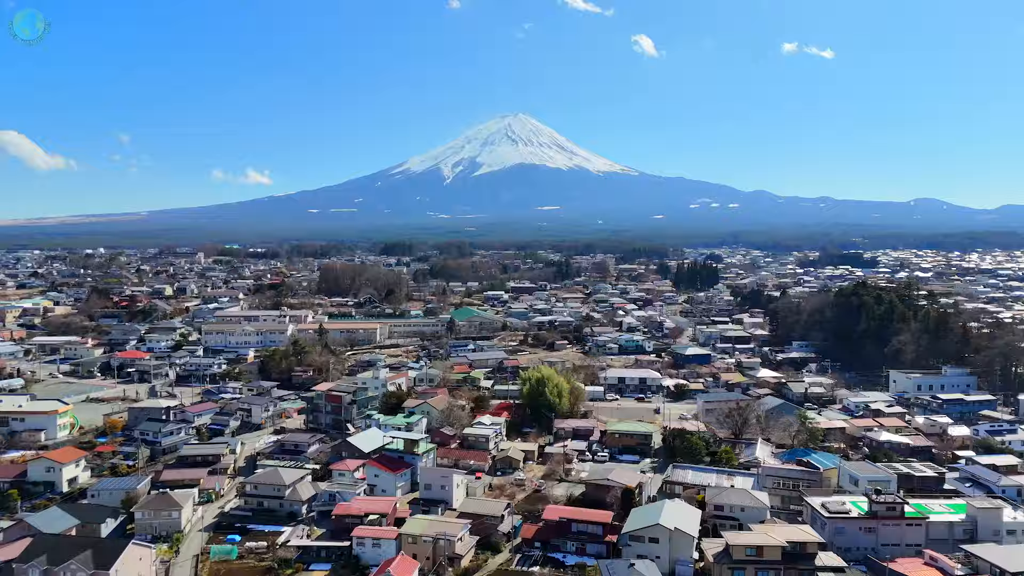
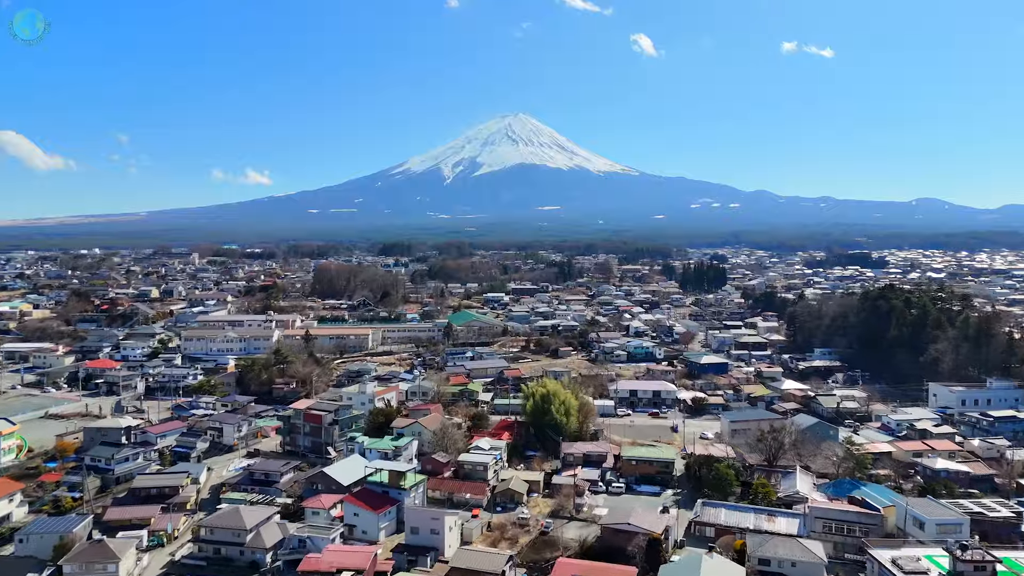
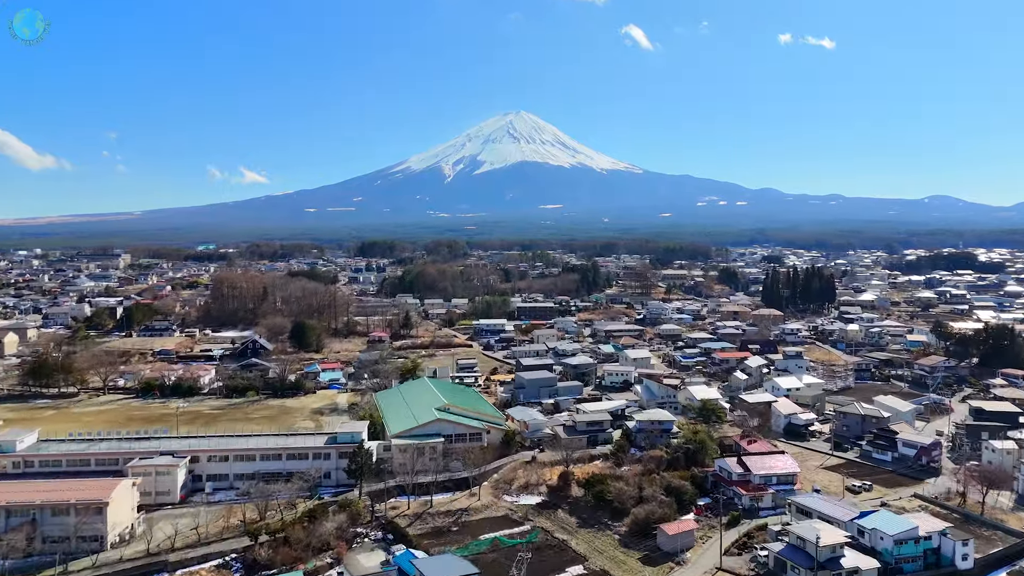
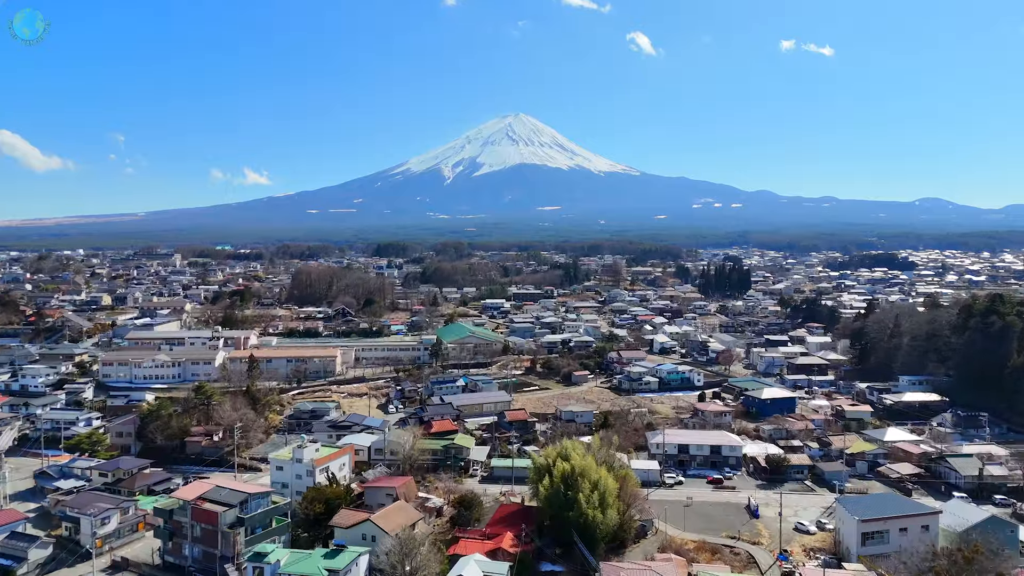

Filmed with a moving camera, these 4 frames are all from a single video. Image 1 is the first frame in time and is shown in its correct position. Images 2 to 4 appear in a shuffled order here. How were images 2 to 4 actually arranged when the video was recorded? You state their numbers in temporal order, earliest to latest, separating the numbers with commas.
2, 4, 3
